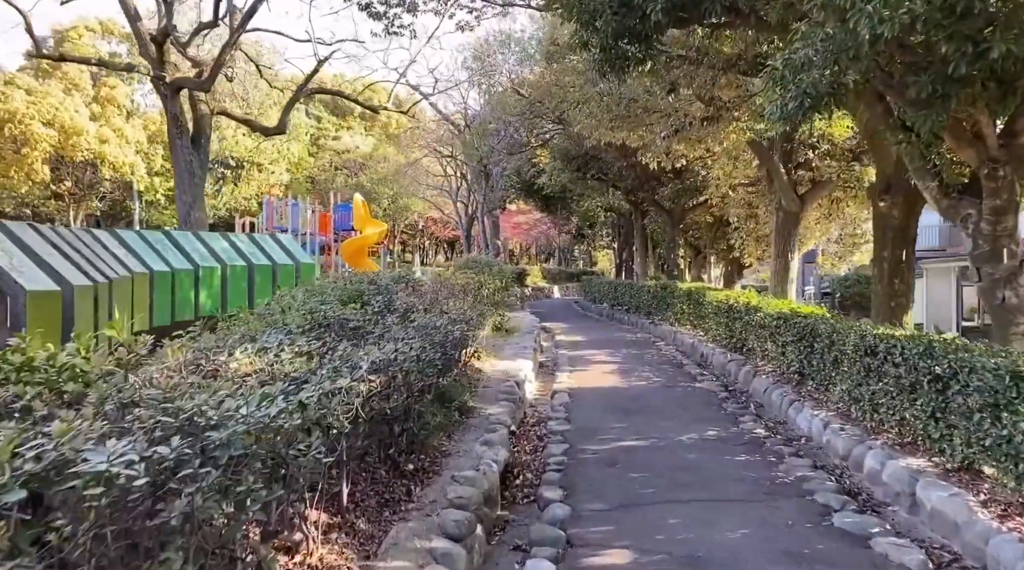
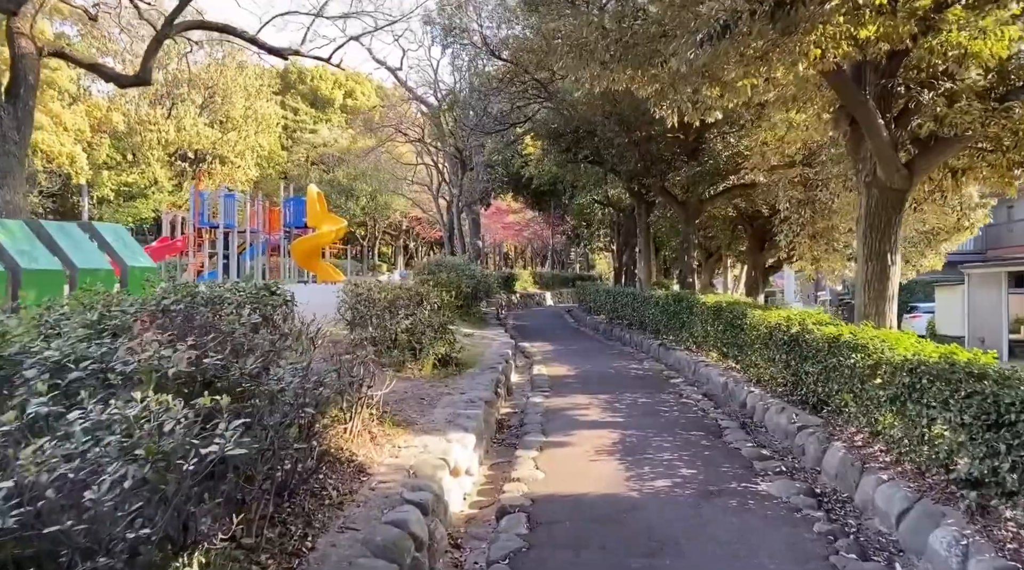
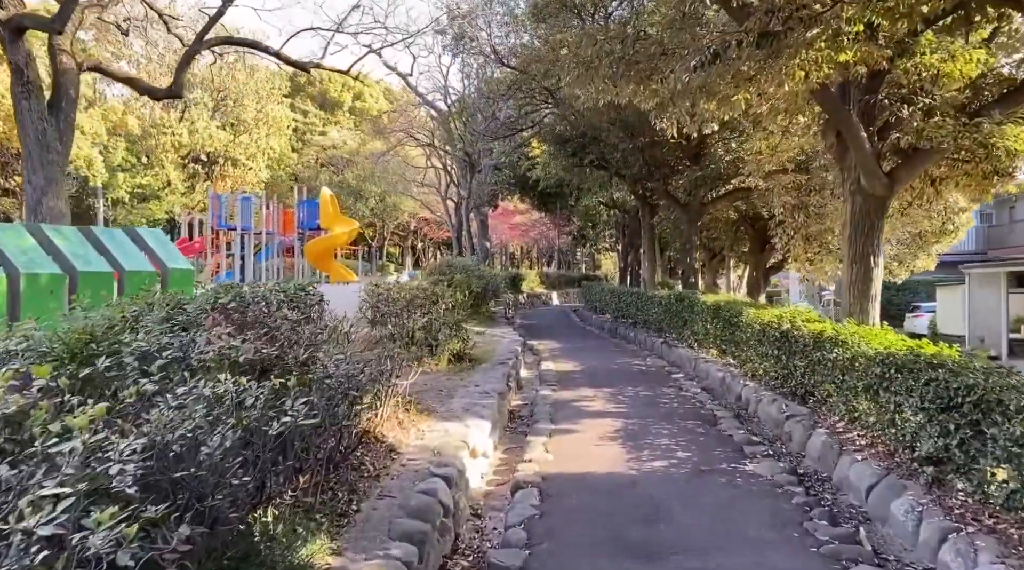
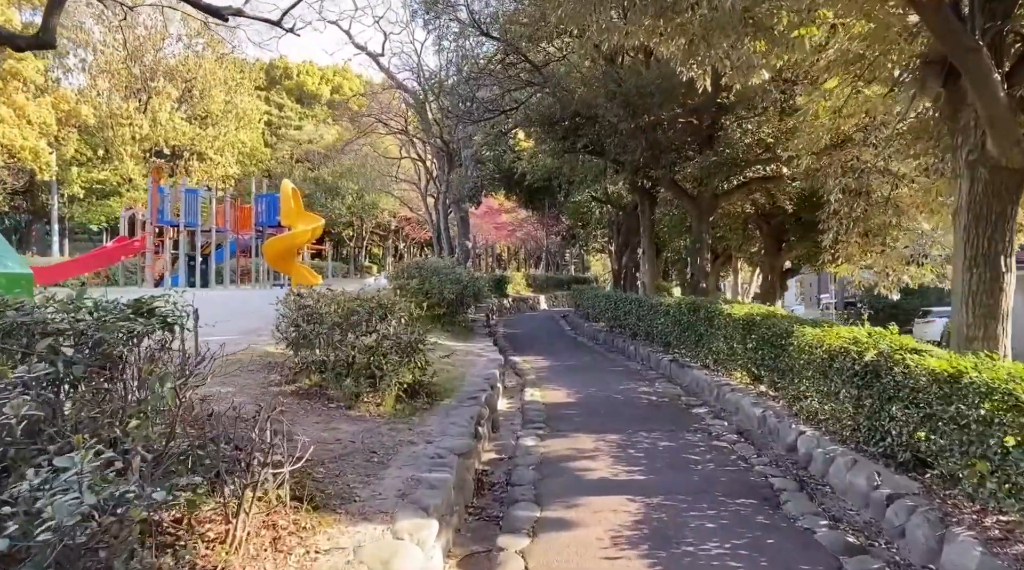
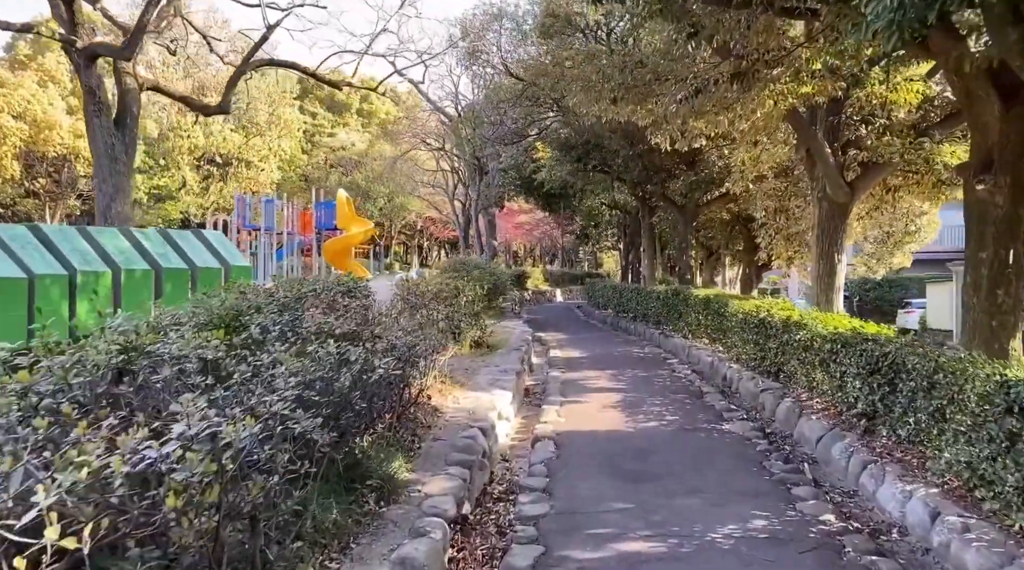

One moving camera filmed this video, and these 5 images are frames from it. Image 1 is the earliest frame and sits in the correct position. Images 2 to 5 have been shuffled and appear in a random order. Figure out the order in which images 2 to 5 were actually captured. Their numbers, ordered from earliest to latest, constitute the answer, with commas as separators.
5, 3, 2, 4
